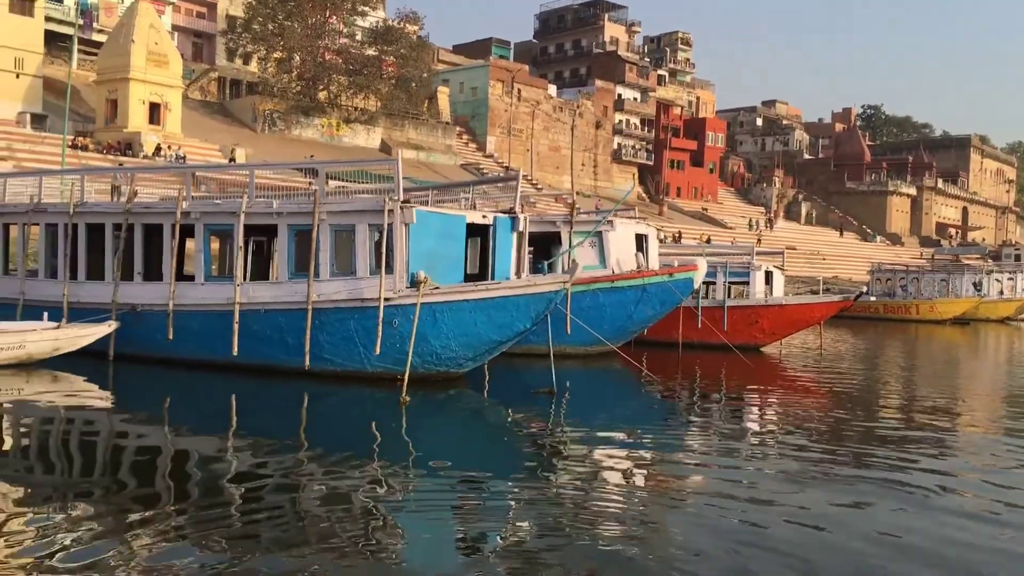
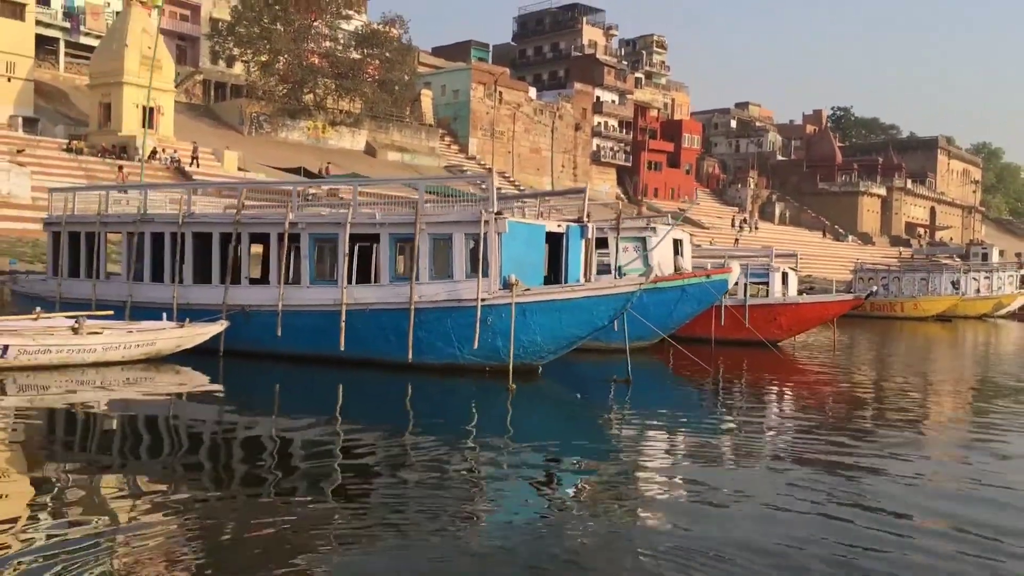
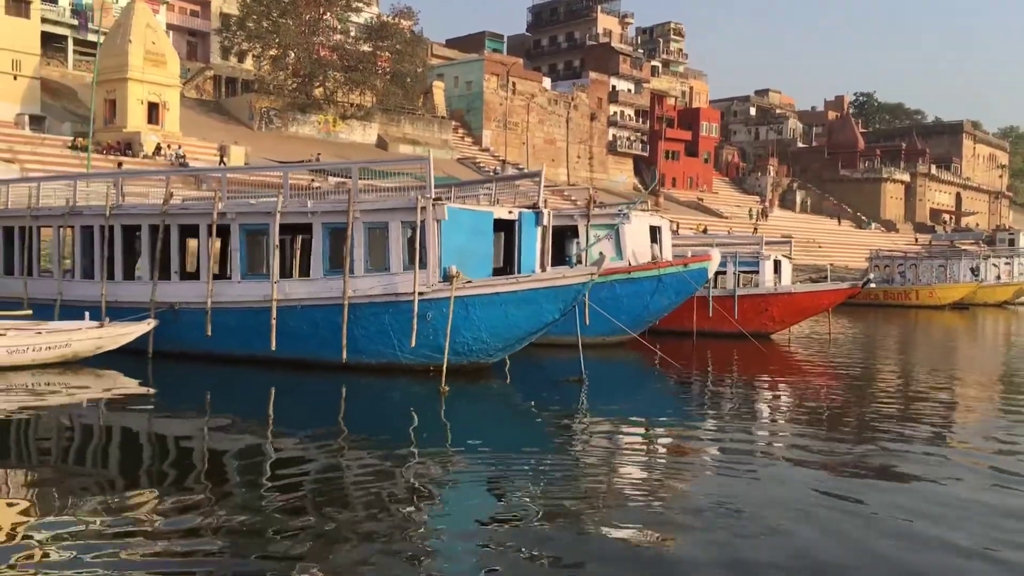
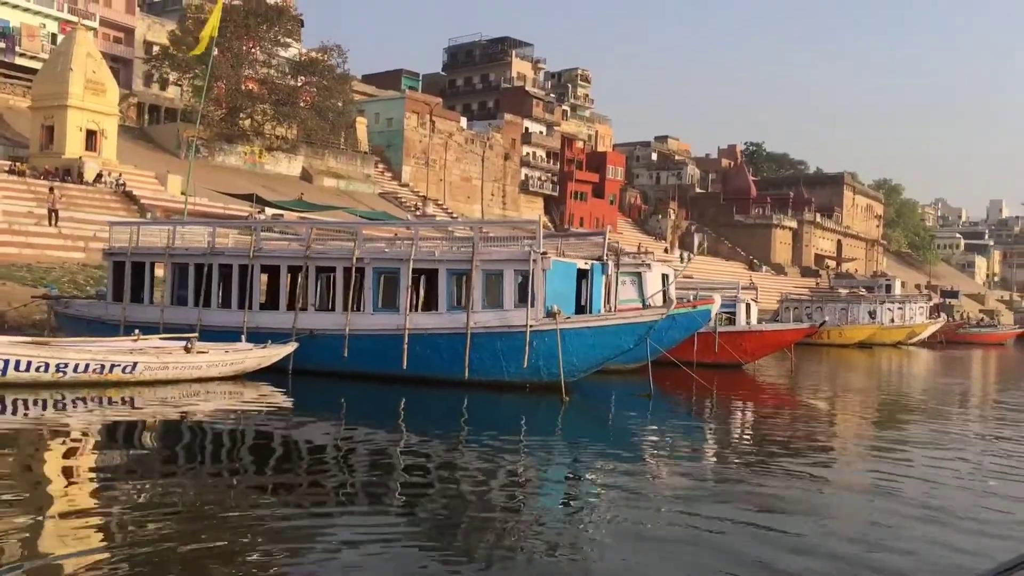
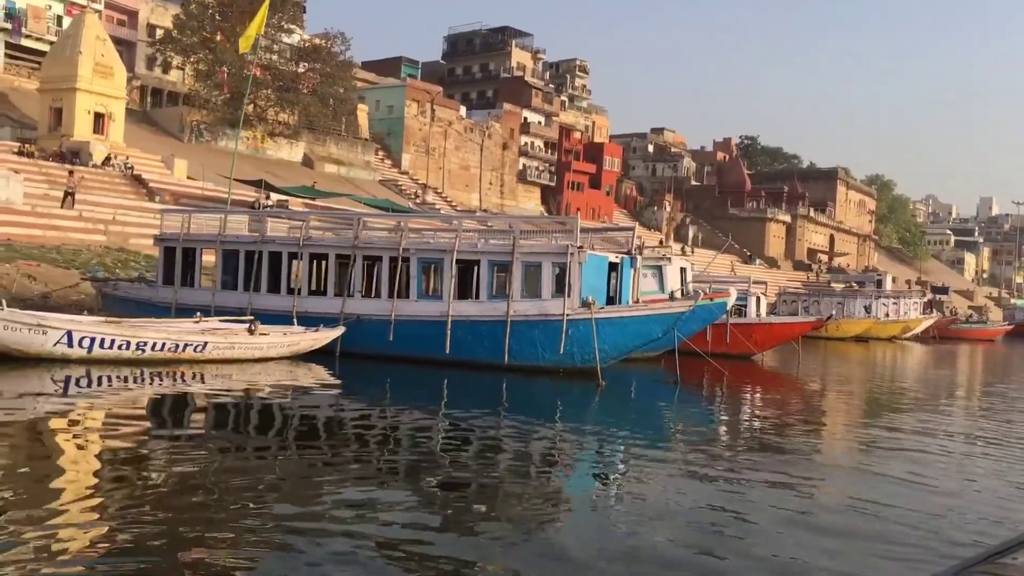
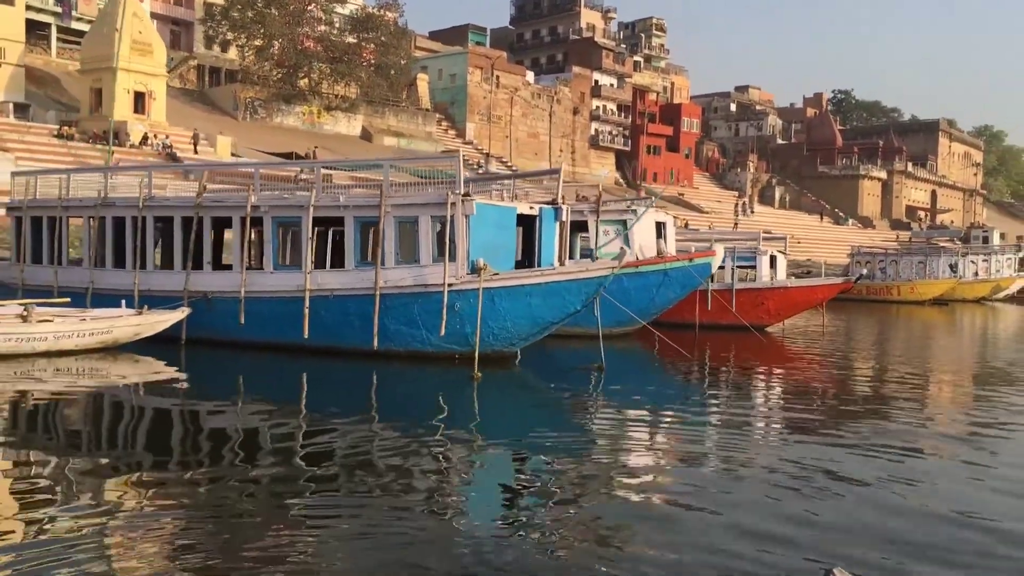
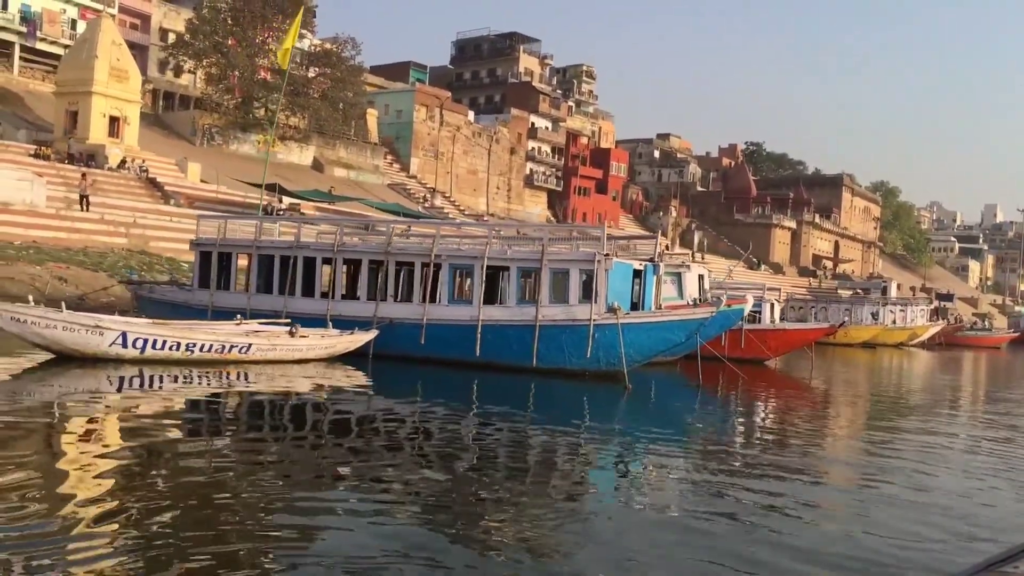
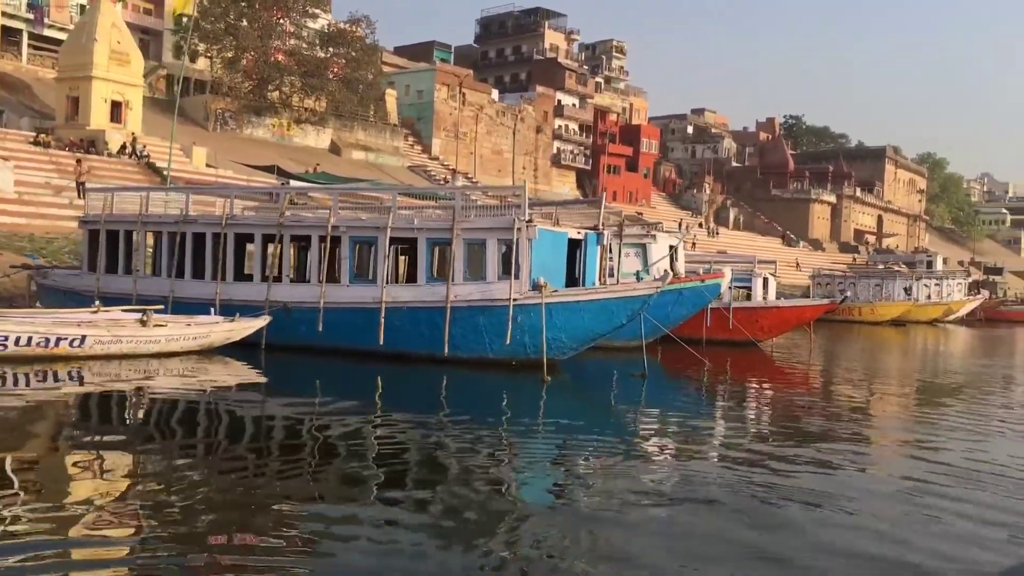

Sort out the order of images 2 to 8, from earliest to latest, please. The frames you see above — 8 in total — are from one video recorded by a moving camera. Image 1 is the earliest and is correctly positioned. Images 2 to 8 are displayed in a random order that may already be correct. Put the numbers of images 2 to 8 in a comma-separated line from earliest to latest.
3, 6, 2, 8, 4, 5, 7
